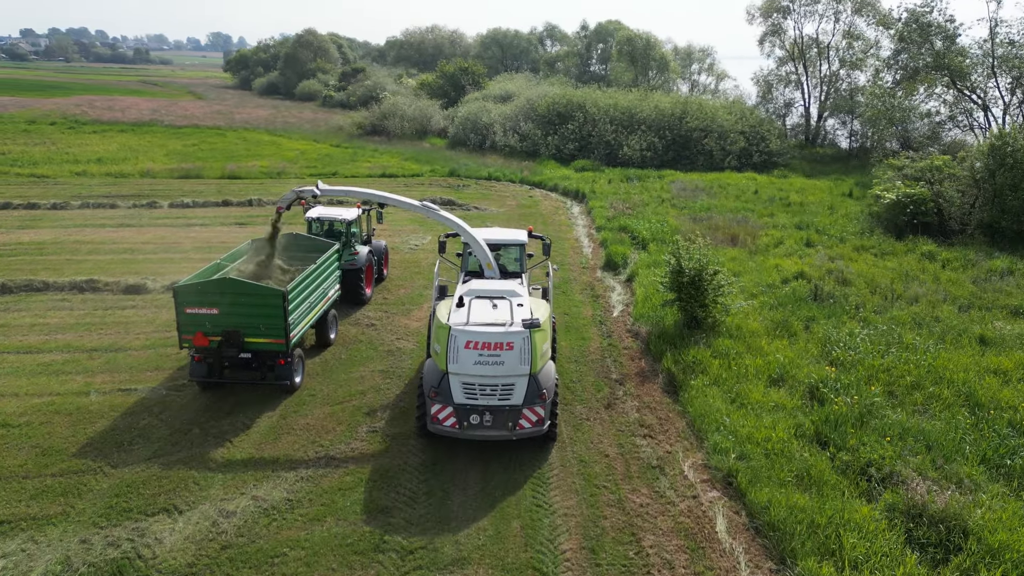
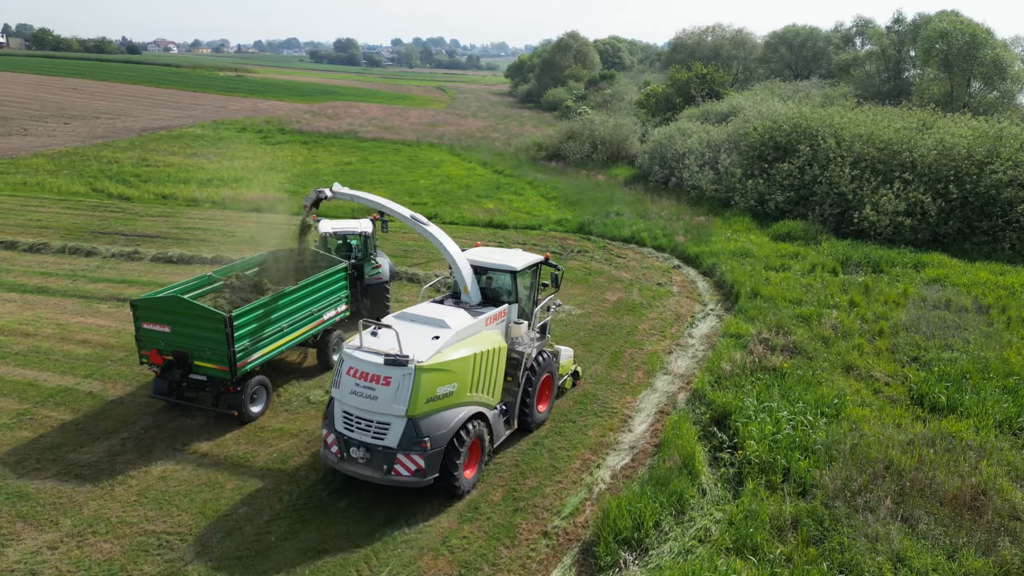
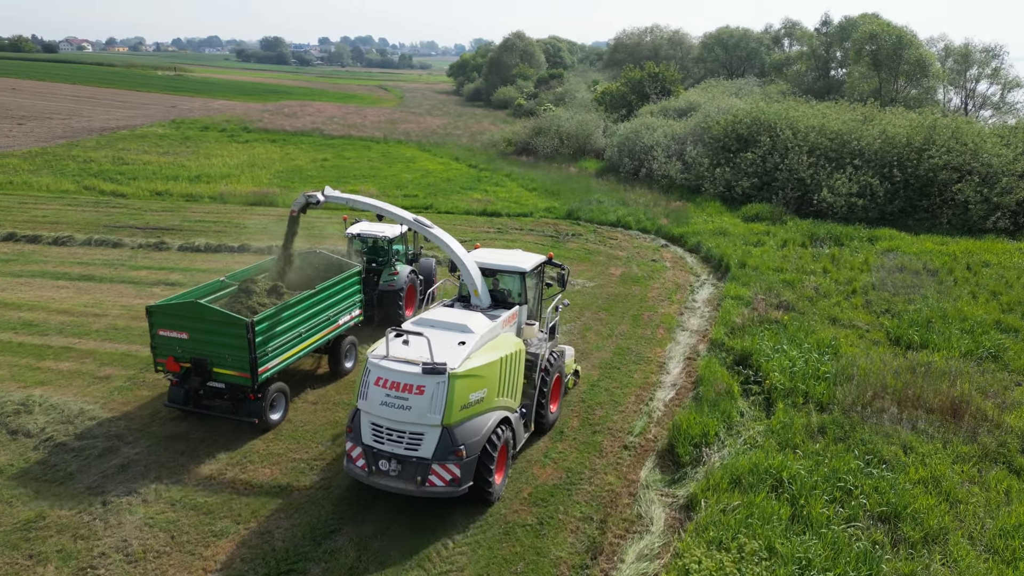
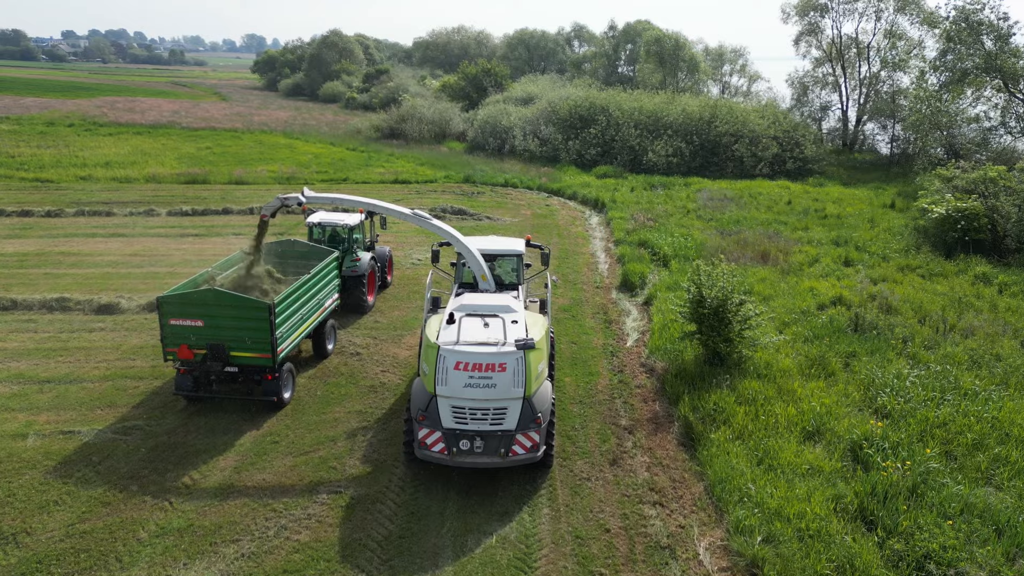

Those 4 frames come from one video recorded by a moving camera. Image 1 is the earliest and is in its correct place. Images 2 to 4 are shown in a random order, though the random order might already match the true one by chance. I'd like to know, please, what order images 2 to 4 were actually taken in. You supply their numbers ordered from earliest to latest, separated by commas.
4, 3, 2
